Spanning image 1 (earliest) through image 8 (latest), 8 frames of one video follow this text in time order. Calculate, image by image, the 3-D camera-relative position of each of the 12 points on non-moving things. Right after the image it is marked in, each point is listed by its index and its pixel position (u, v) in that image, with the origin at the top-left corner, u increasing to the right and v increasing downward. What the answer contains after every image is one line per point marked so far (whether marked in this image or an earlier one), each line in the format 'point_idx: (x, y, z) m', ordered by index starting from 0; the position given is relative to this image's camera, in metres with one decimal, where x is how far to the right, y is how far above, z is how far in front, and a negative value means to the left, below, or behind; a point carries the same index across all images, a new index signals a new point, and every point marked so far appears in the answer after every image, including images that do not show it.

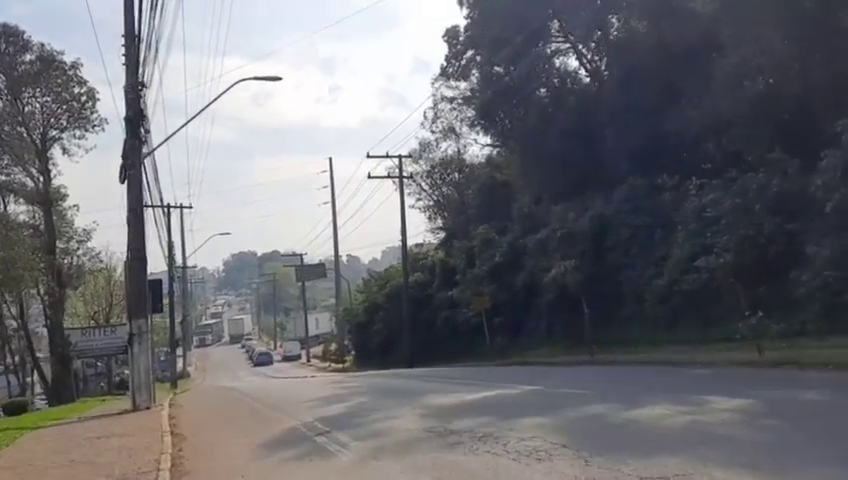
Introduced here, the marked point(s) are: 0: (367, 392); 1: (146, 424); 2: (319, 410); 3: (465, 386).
0: (-1.0, -2.7, +18.5) m
1: (-4.4, -2.9, +16.8) m
2: (-1.5, -2.5, +15.6) m
3: (+0.8, -2.4, +17.6) m
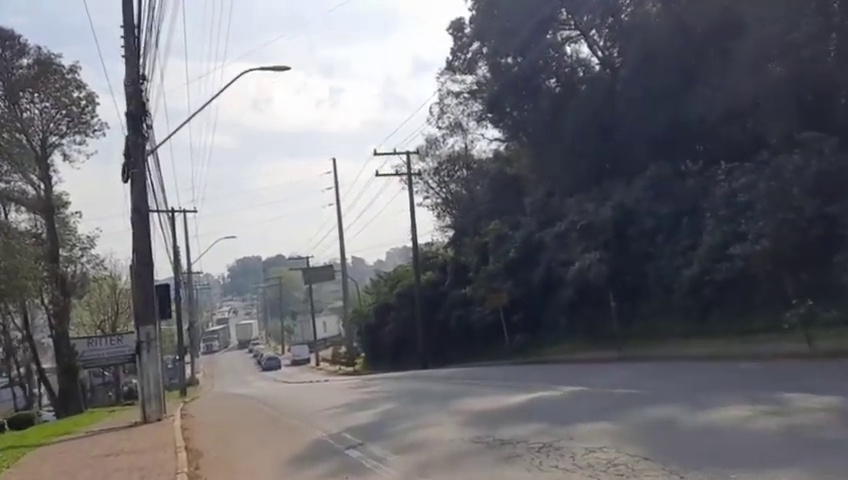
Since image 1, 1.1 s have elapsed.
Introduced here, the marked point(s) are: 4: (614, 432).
0: (-0.5, -2.6, +17.3) m
1: (-3.9, -2.9, +15.6) m
2: (-1.0, -2.4, +14.5) m
3: (+1.2, -2.3, +16.4) m
4: (+1.7, -1.7, +9.2) m
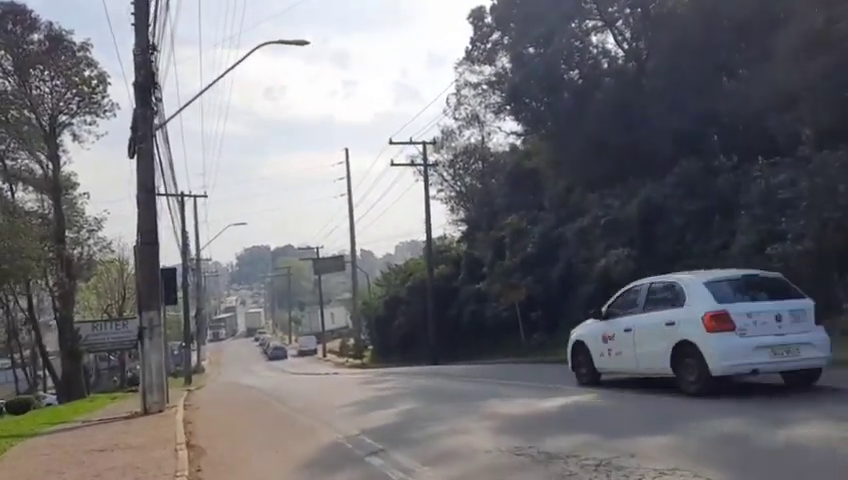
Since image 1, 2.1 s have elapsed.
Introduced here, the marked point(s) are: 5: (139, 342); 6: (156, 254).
0: (-0.2, -2.4, +16.1) m
1: (-3.6, -2.6, +14.5) m
2: (-0.7, -2.2, +13.3) m
3: (+1.6, -2.1, +15.2) m
4: (+1.9, -1.6, +8.0) m
5: (-5.2, -1.9, +19.3) m
6: (-4.9, -0.3, +19.4) m
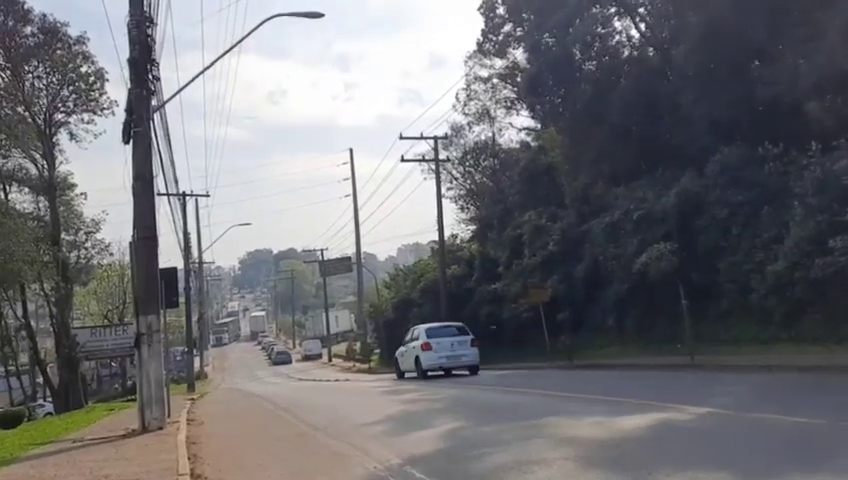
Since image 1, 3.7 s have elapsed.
0: (+0.3, -2.3, +13.9) m
1: (-3.1, -2.5, +12.3) m
2: (-0.2, -2.1, +11.1) m
3: (+2.1, -2.0, +13.1) m
4: (+2.4, -1.4, +5.9) m
5: (-4.7, -1.8, +17.1) m
6: (-4.4, -0.2, +17.3) m
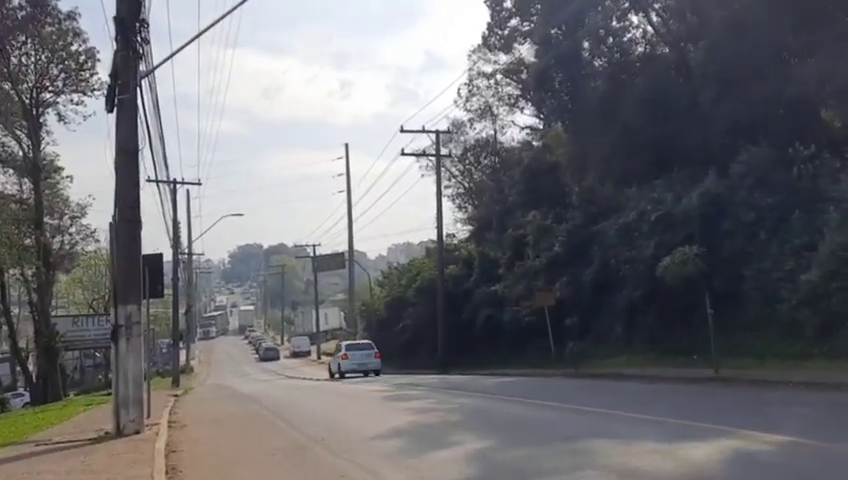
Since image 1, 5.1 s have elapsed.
0: (+0.5, -2.1, +12.2) m
1: (-3.0, -2.3, +10.6) m
2: (0.0, -2.0, +9.4) m
3: (+2.3, -2.0, +11.3) m
4: (+2.7, -1.4, +4.1) m
5: (-4.5, -1.5, +15.3) m
6: (-4.2, +0.1, +15.5) m
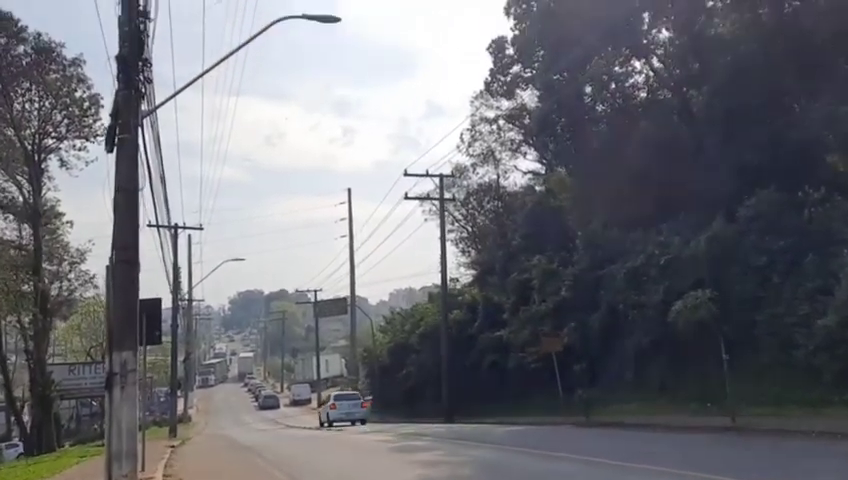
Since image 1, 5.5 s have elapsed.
0: (+0.6, -2.6, +11.5) m
1: (-2.8, -2.7, +9.9) m
2: (+0.1, -2.3, +8.7) m
3: (+2.4, -2.4, +10.7) m
4: (+2.8, -1.5, +3.5) m
5: (-4.4, -2.1, +14.7) m
6: (-4.1, -0.5, +14.9) m
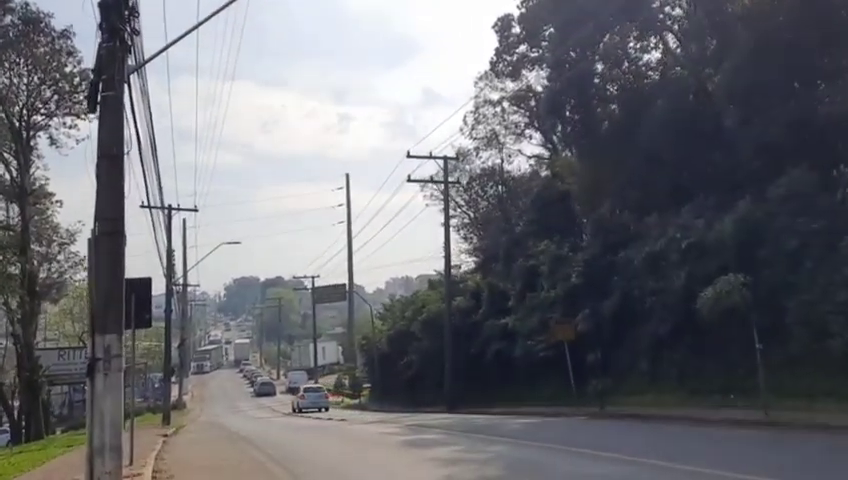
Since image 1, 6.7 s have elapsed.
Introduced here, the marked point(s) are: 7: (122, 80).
0: (+0.8, -2.3, +10.0) m
1: (-2.6, -2.4, +8.4) m
2: (+0.3, -2.1, +7.2) m
3: (+2.6, -2.1, +9.2) m
4: (+3.1, -1.3, +2.0) m
5: (-4.2, -1.8, +13.2) m
6: (-3.9, -0.2, +13.4) m
7: (-4.0, +2.0, +13.7) m
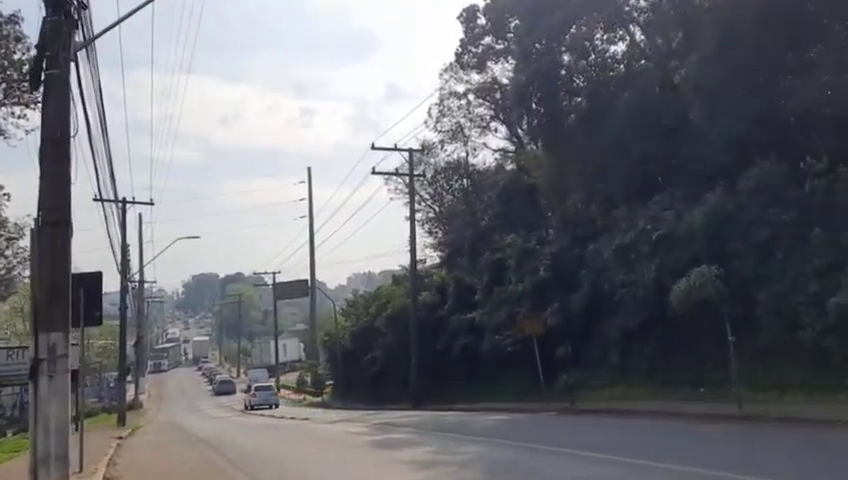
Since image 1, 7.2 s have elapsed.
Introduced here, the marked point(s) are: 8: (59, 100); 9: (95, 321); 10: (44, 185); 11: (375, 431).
0: (+0.6, -2.2, +9.2) m
1: (-2.7, -2.3, +7.4) m
2: (+0.2, -1.9, +6.4) m
3: (+2.4, -2.0, +8.4) m
4: (+3.2, -1.2, +1.3) m
5: (-4.5, -1.7, +12.2) m
6: (-4.2, 0.0, +12.4) m
7: (-4.3, +2.1, +12.7) m
8: (-4.4, +1.6, +12.5) m
9: (-4.5, -1.1, +14.3) m
10: (-4.5, +0.6, +12.3) m
11: (-0.9, -3.5, +19.2) m
